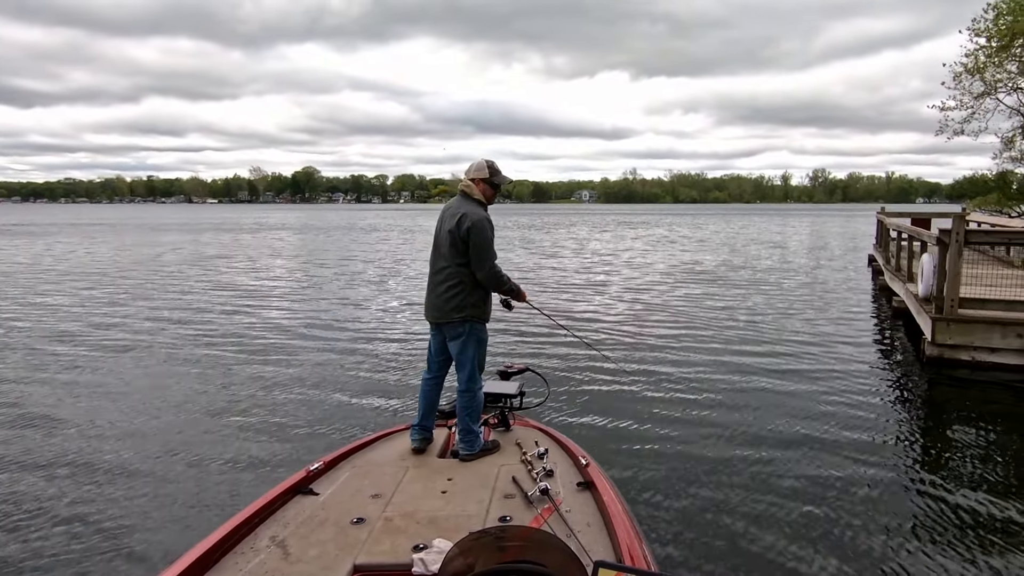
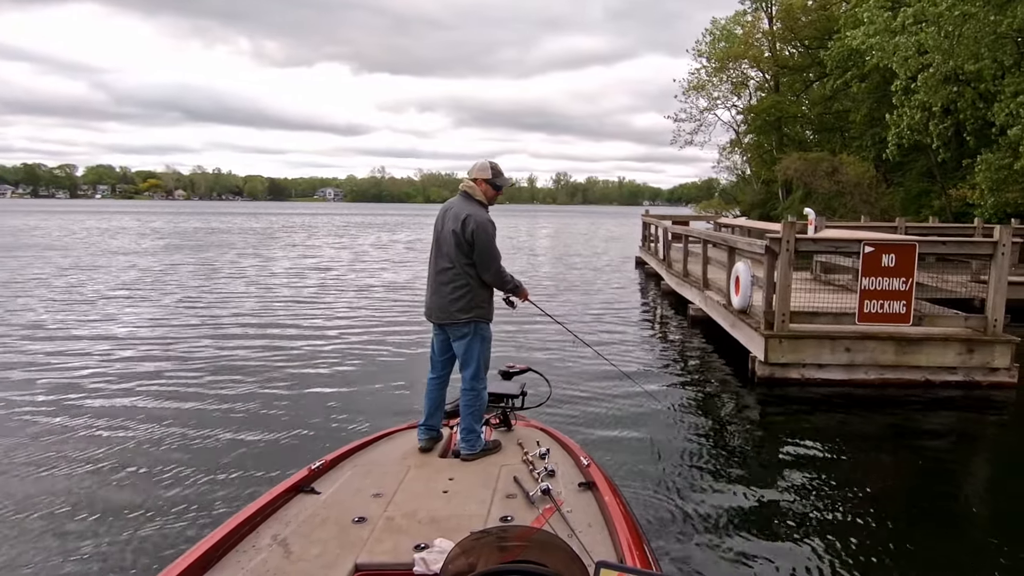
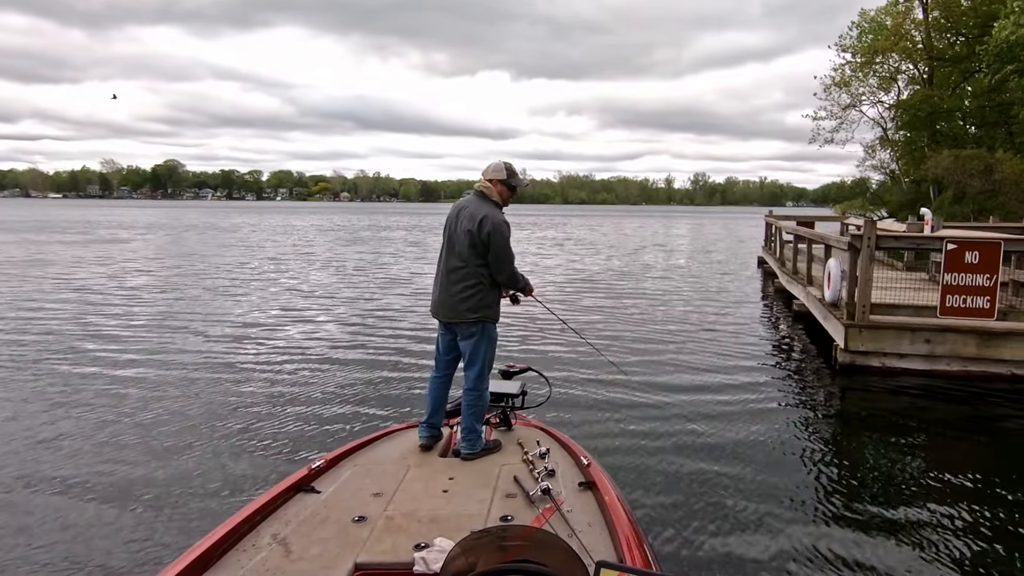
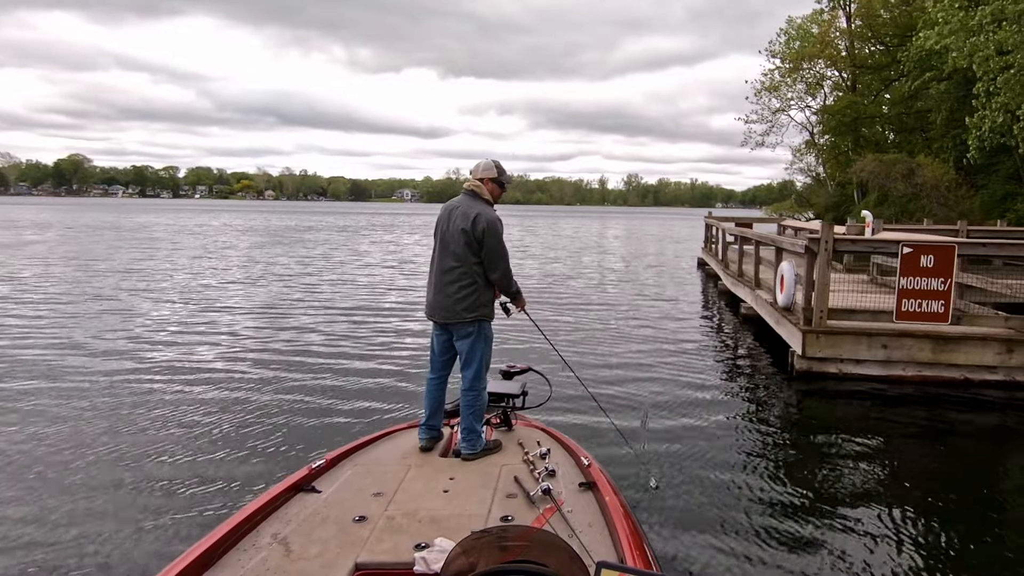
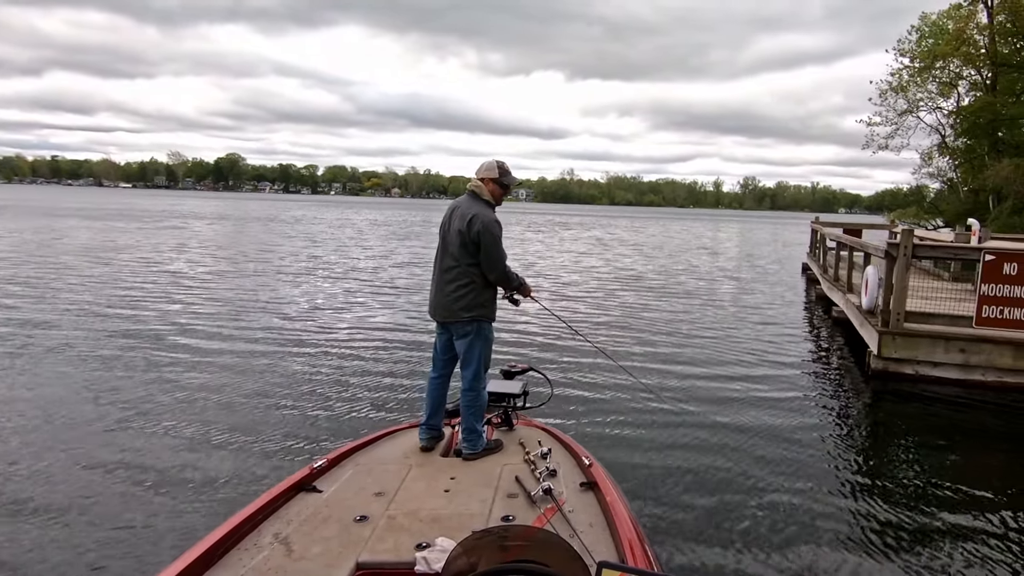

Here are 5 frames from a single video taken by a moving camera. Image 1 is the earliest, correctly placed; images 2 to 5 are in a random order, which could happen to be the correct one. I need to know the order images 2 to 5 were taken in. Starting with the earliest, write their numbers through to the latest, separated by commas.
5, 3, 4, 2
